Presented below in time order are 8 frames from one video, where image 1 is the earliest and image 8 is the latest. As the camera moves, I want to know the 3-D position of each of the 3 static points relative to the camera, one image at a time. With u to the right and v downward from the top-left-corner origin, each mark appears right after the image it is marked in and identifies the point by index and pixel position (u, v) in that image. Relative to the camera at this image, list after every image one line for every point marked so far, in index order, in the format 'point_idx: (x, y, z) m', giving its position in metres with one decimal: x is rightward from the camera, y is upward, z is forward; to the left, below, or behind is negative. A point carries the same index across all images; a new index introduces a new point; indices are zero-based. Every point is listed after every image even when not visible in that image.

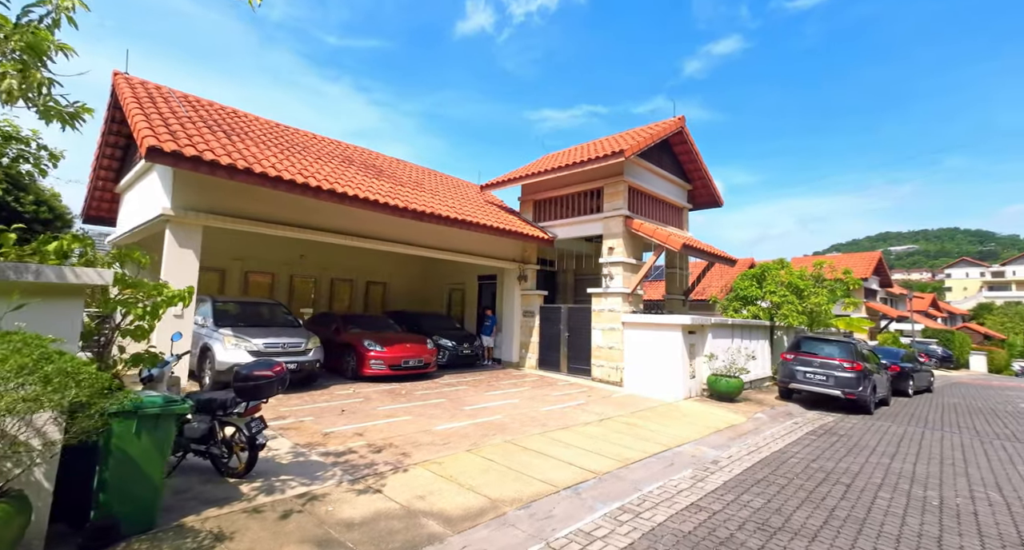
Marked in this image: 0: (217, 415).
0: (-2.8, -1.3, +4.6) m
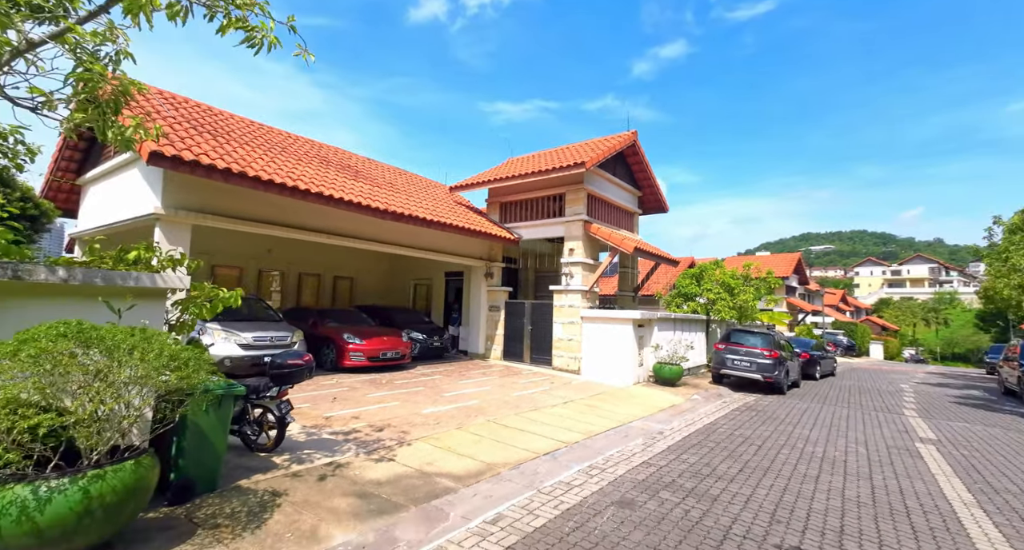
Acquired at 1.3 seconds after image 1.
0: (-2.9, -1.4, +5.4) m
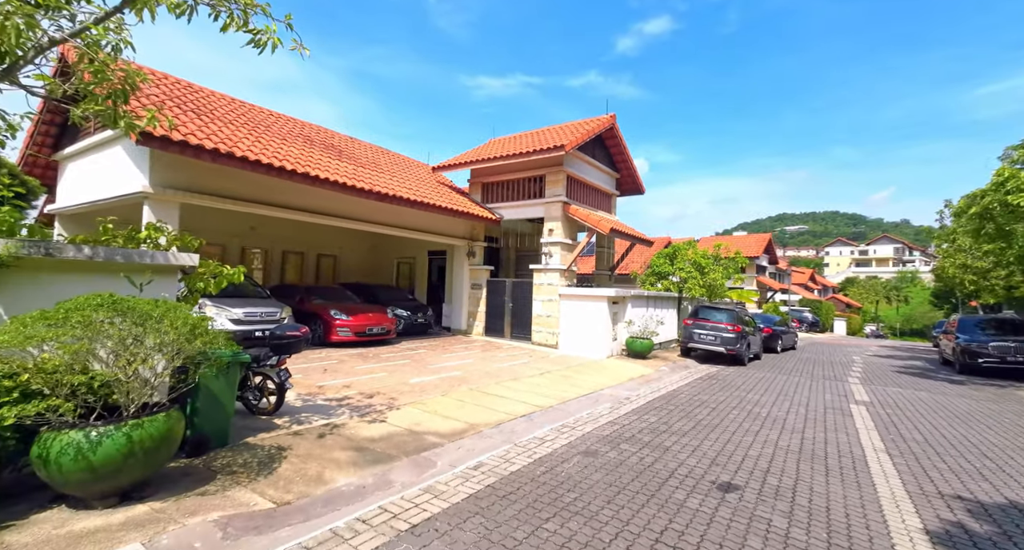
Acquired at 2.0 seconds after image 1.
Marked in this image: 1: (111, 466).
0: (-3.1, -1.1, +5.9) m
1: (-2.8, -1.3, +3.4) m
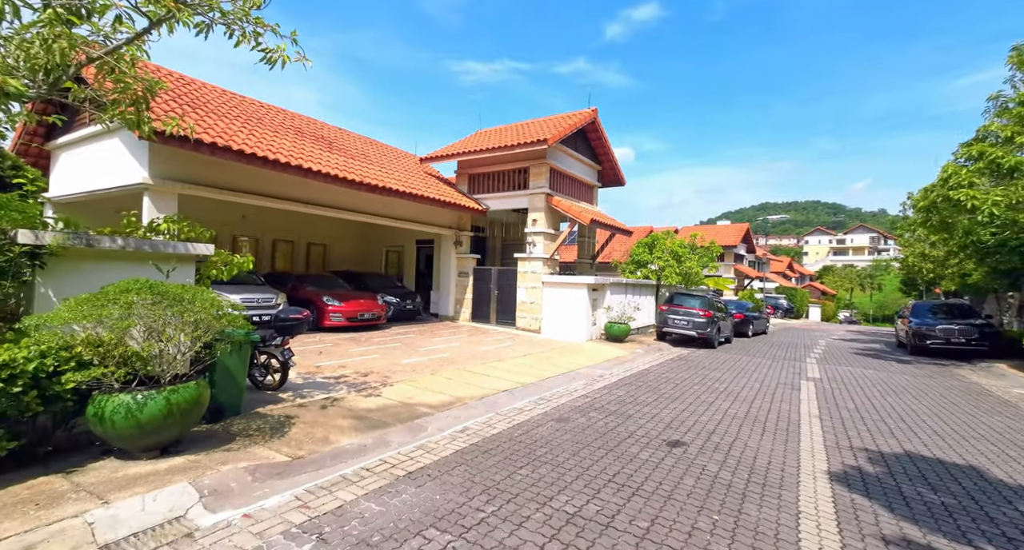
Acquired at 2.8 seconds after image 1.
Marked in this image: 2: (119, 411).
0: (-3.4, -0.9, +6.6) m
1: (-2.9, -1.2, +4.0) m
2: (-3.1, -1.1, +3.9) m
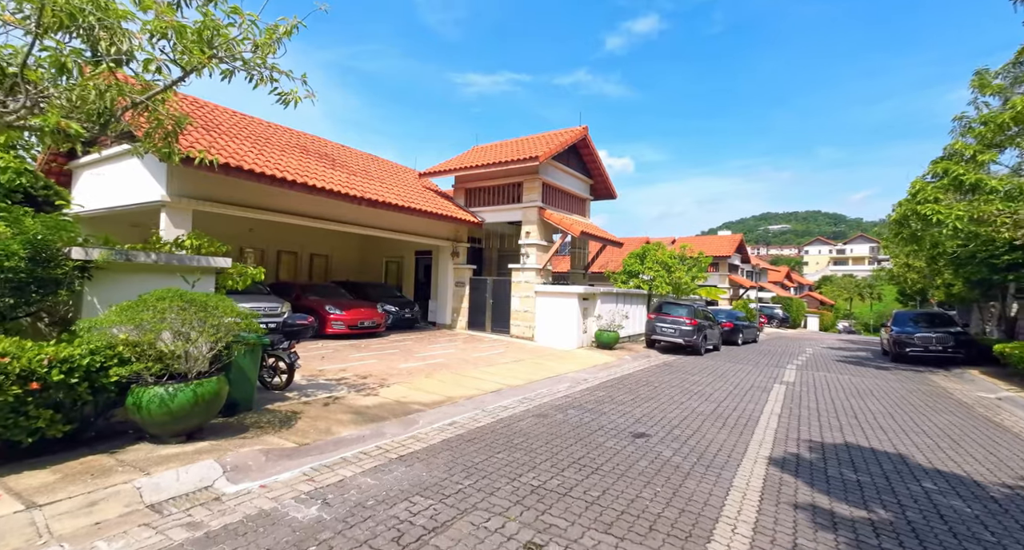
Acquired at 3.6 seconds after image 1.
0: (-3.6, -1.1, +7.2) m
1: (-3.1, -1.3, +4.7) m
2: (-3.3, -1.2, +4.6) m
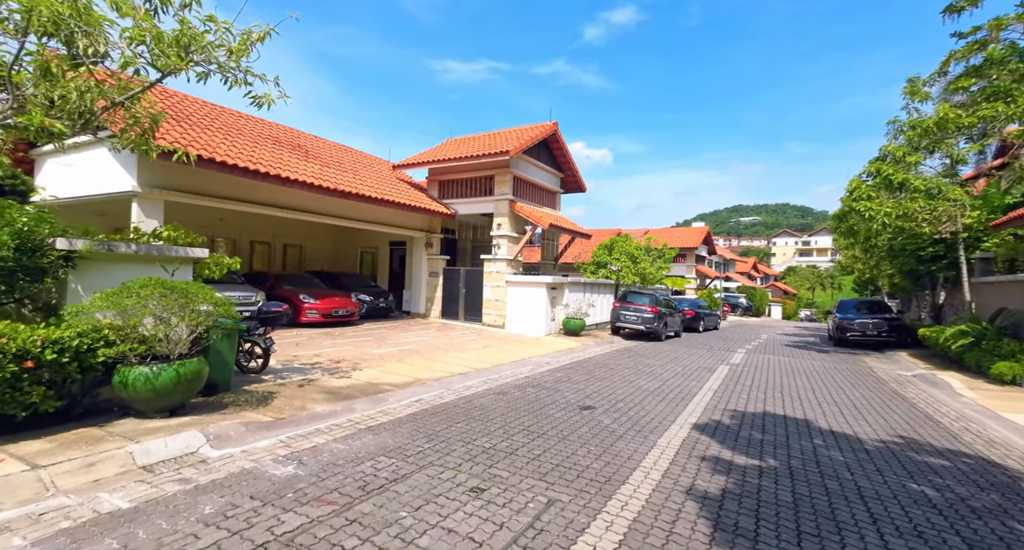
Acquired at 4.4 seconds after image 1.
0: (-4.2, -0.9, +7.6) m
1: (-3.6, -1.2, +5.1) m
2: (-3.8, -1.1, +5.0) m
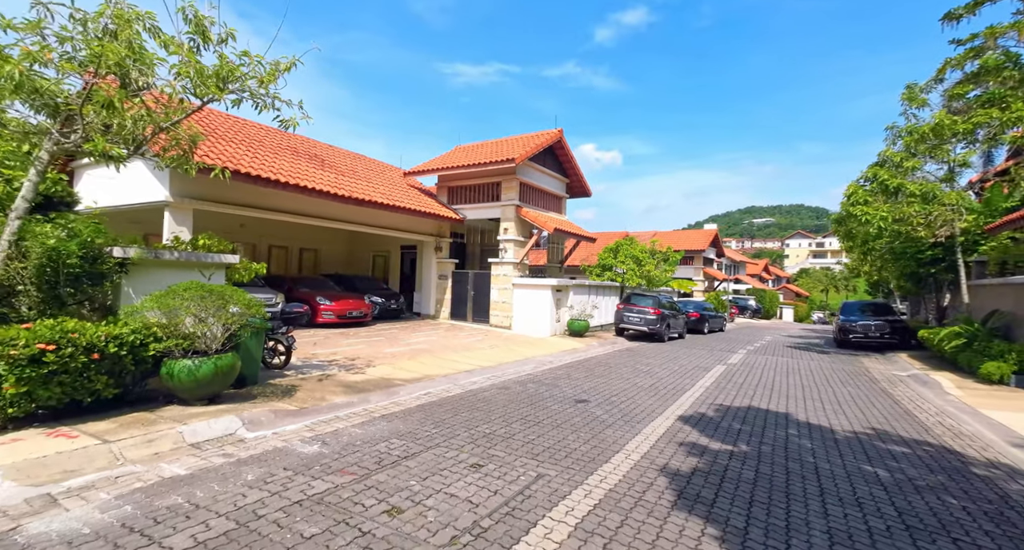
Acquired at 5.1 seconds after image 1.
0: (-4.1, -1.0, +8.3) m
1: (-3.6, -1.2, +5.8) m
2: (-3.8, -1.1, +5.7) m
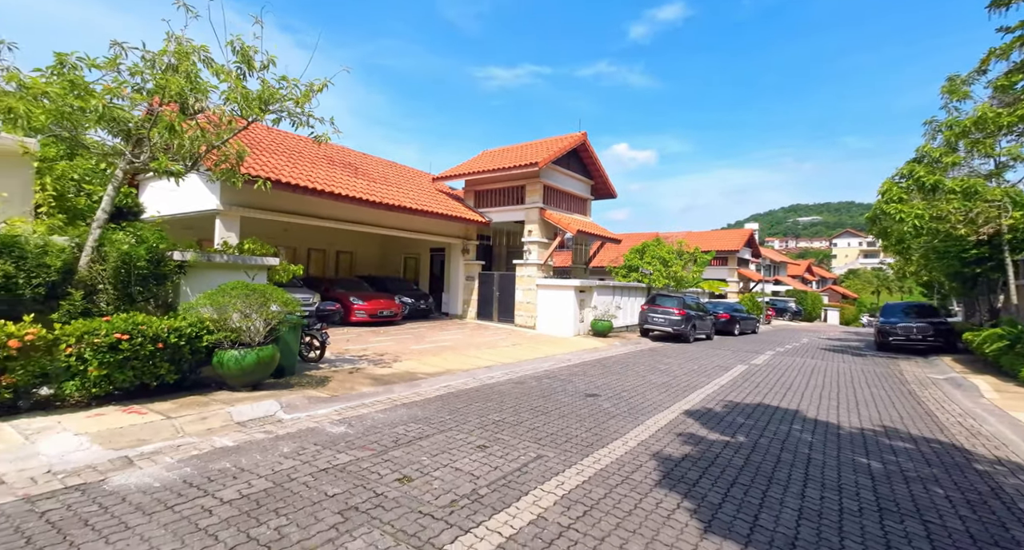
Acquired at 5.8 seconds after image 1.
0: (-3.8, -1.0, +9.1) m
1: (-3.5, -1.3, +6.5) m
2: (-3.7, -1.1, +6.4) m
